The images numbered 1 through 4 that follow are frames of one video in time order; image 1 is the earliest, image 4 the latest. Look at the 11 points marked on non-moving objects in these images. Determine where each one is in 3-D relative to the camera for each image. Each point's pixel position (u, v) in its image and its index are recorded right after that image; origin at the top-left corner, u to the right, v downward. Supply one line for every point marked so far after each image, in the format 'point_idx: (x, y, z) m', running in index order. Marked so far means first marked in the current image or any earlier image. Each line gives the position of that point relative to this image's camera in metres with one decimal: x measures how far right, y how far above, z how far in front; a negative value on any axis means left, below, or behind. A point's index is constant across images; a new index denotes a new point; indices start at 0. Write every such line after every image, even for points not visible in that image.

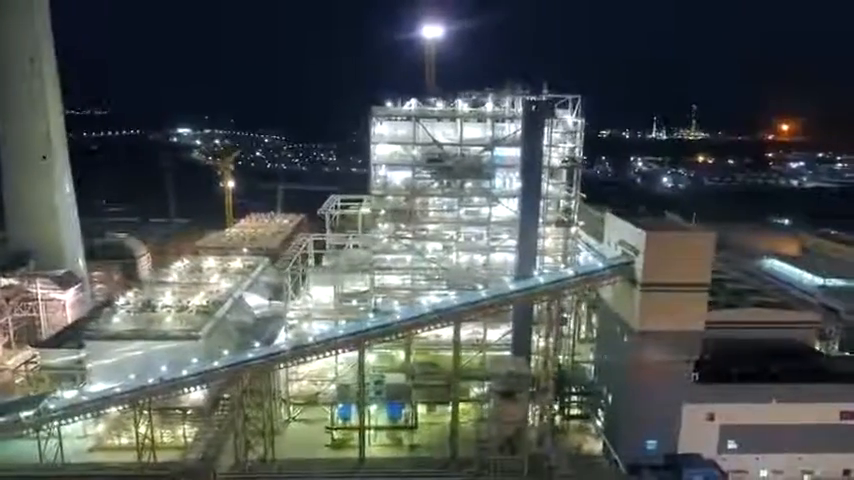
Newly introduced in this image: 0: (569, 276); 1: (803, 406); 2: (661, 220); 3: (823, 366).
0: (+4.0, -1.0, +17.5) m
1: (+10.7, -4.7, +18.0) m
2: (+7.0, +0.6, +18.9) m
3: (+12.1, -3.9, +19.3) m
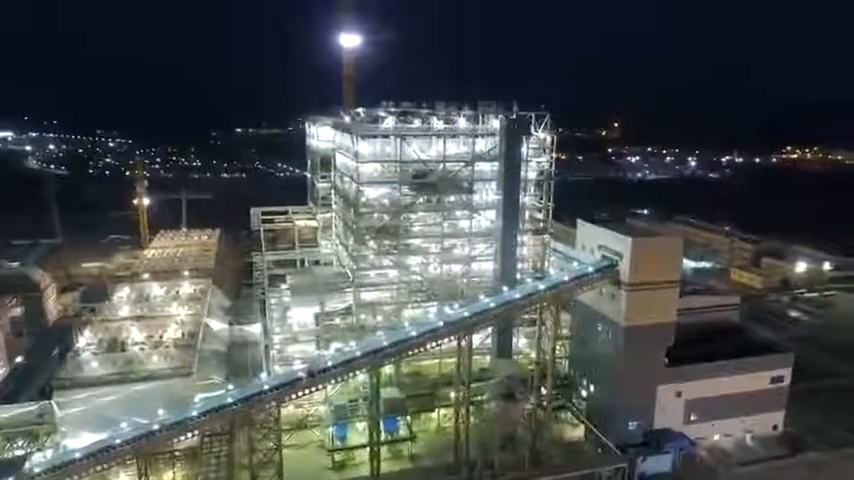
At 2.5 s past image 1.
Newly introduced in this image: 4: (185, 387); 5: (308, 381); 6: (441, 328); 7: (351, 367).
0: (+4.2, -1.3, +19.1) m
1: (+10.7, -4.6, +21.3) m
2: (+6.6, +0.5, +21.2) m
3: (+11.7, -3.7, +22.9) m
4: (-6.9, -4.2, +18.2) m
5: (-3.3, -3.9, +17.4) m
6: (+0.5, -2.6, +18.4) m
7: (-2.1, -3.6, +17.7) m
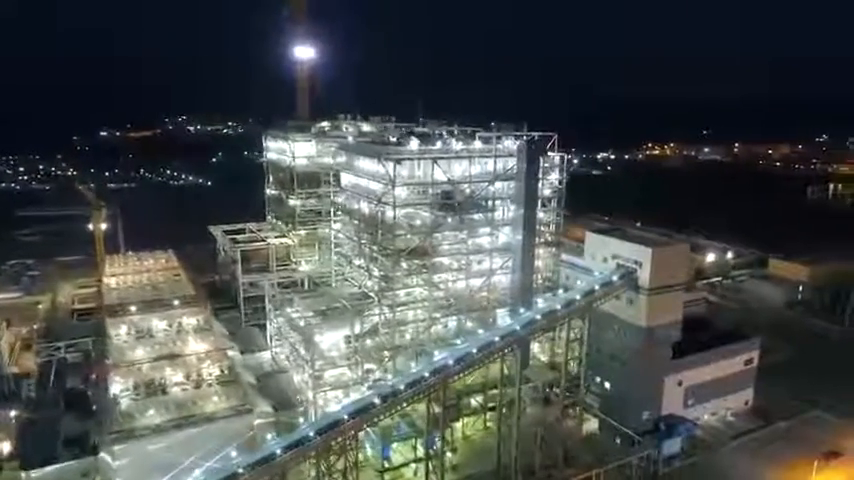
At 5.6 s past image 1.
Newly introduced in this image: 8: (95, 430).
0: (+5.5, -1.7, +20.9) m
1: (+11.6, -4.7, +24.4) m
2: (+7.3, +0.2, +23.4) m
3: (+12.2, -3.7, +26.2) m
4: (-5.0, -5.2, +17.6) m
5: (-1.3, -4.7, +17.7) m
6: (+2.1, -3.2, +19.4) m
7: (-0.2, -4.3, +18.2) m
8: (-9.6, -5.6, +18.4) m
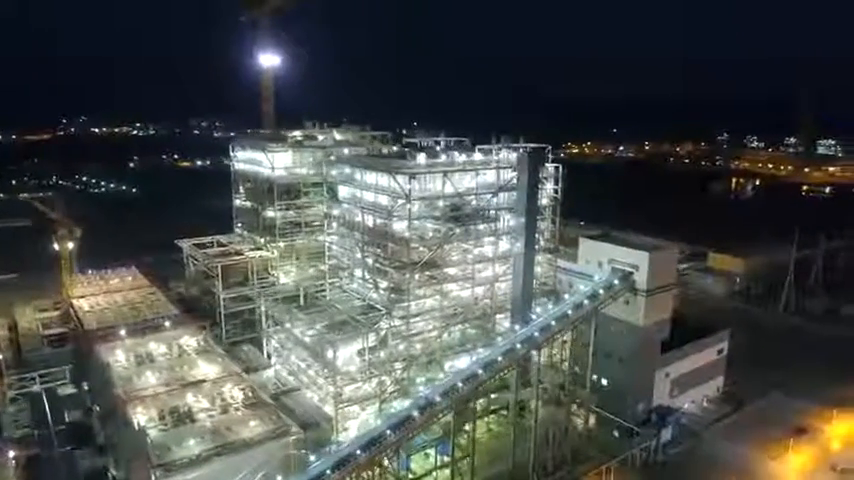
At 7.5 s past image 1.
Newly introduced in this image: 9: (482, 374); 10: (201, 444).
0: (+6.0, -1.9, +22.0) m
1: (+11.6, -4.7, +26.4) m
2: (+7.4, 0.0, +24.8) m
3: (+11.9, -3.7, +28.2) m
4: (-3.9, -5.7, +17.3) m
5: (-0.2, -5.1, +17.9) m
6: (+2.8, -3.5, +20.1) m
7: (+0.7, -4.7, +18.6) m
8: (-8.6, -6.3, +17.5) m
9: (+1.6, -4.1, +19.3) m
10: (-6.3, -5.5, +16.9) m
